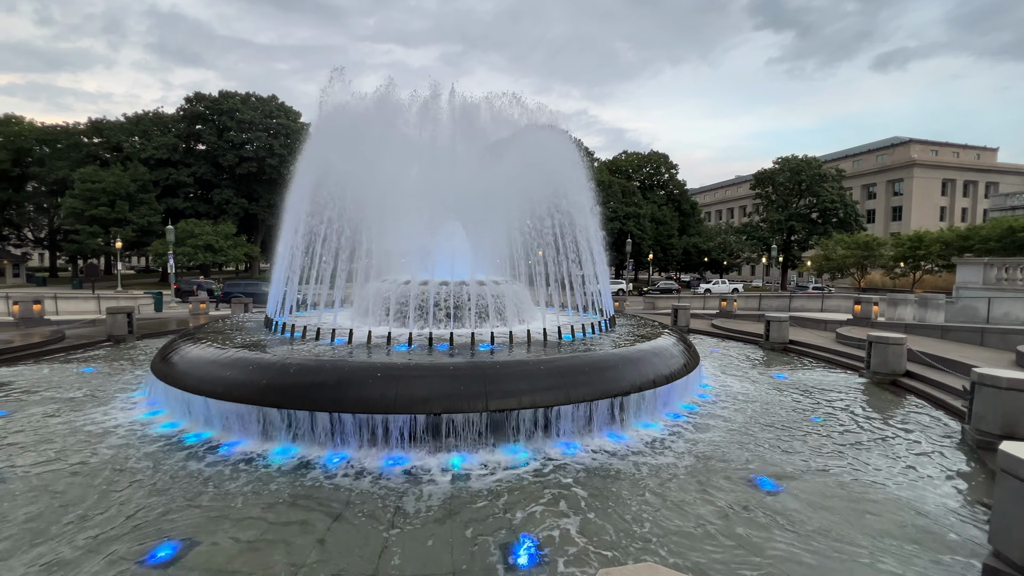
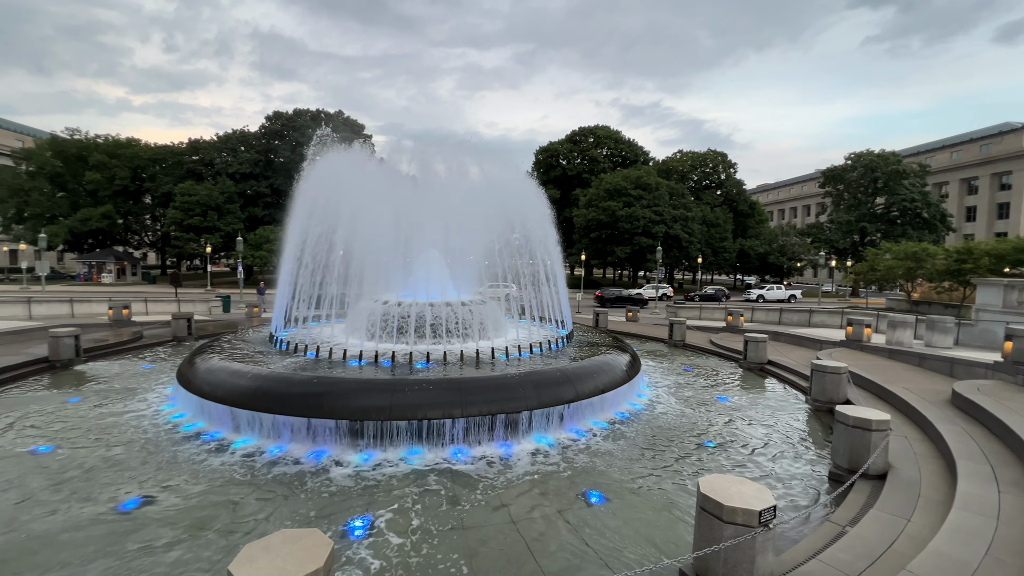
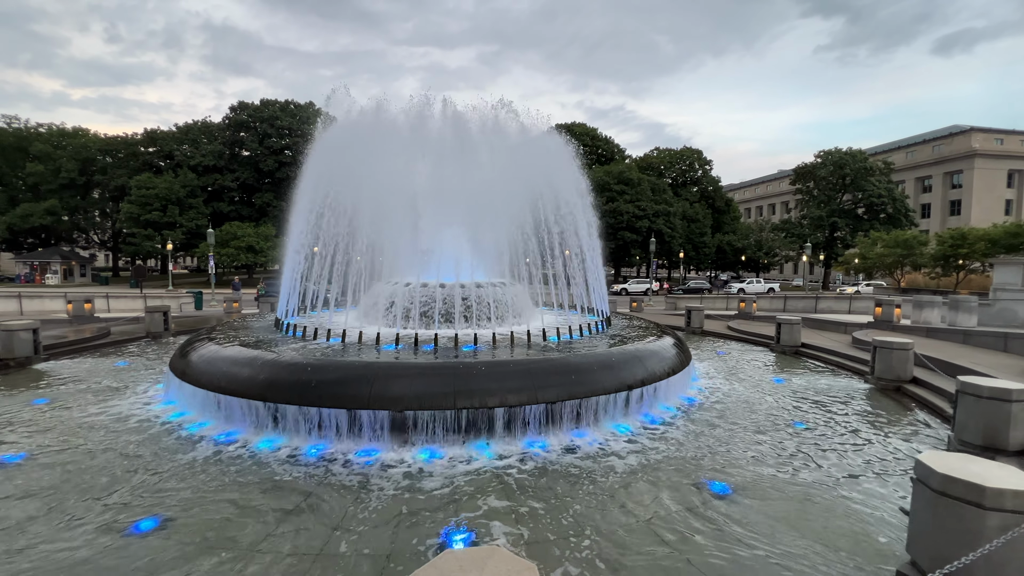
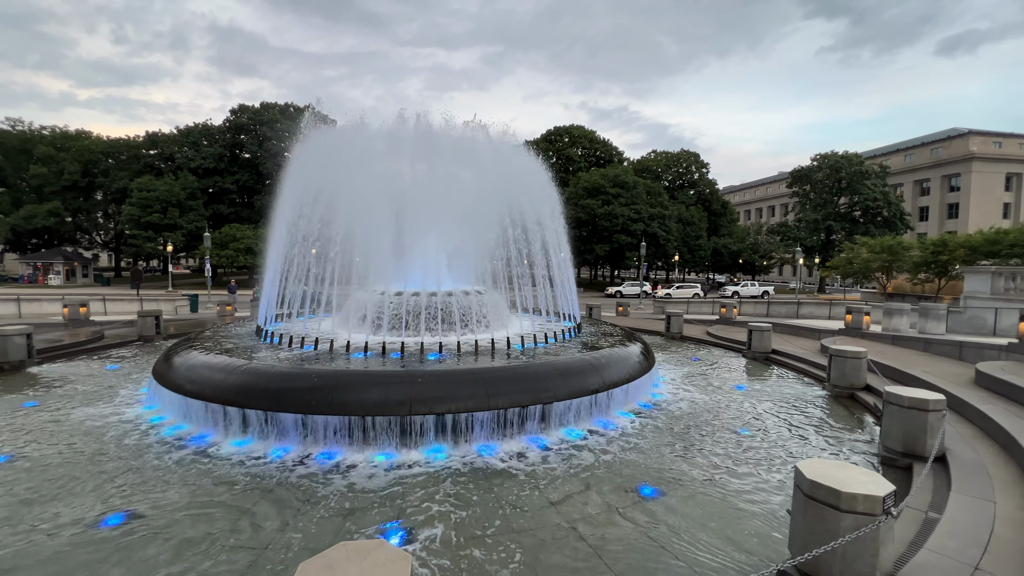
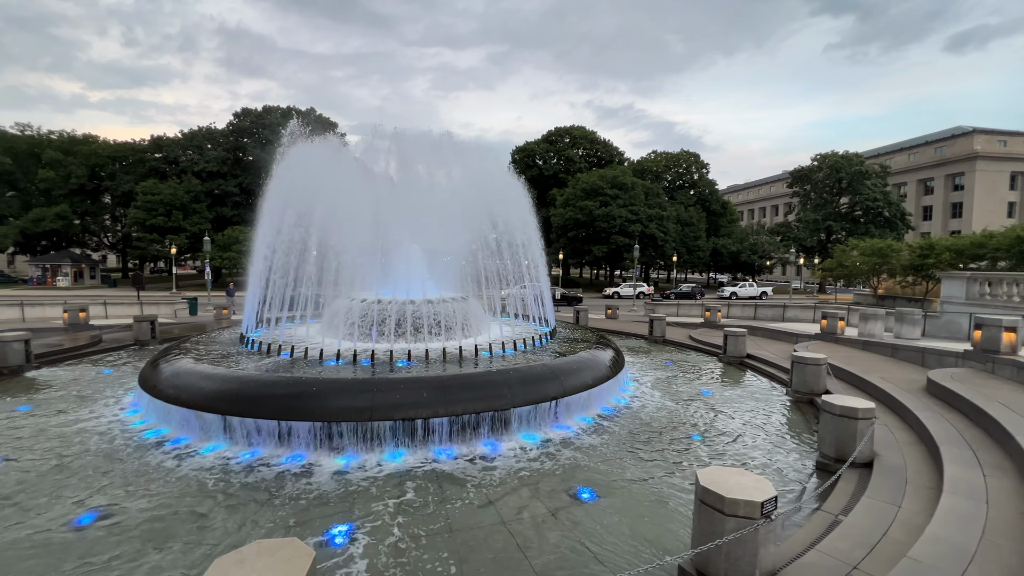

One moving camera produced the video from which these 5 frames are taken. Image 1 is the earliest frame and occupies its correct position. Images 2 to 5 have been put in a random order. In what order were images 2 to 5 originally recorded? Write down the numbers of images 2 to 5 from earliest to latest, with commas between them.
3, 4, 5, 2
